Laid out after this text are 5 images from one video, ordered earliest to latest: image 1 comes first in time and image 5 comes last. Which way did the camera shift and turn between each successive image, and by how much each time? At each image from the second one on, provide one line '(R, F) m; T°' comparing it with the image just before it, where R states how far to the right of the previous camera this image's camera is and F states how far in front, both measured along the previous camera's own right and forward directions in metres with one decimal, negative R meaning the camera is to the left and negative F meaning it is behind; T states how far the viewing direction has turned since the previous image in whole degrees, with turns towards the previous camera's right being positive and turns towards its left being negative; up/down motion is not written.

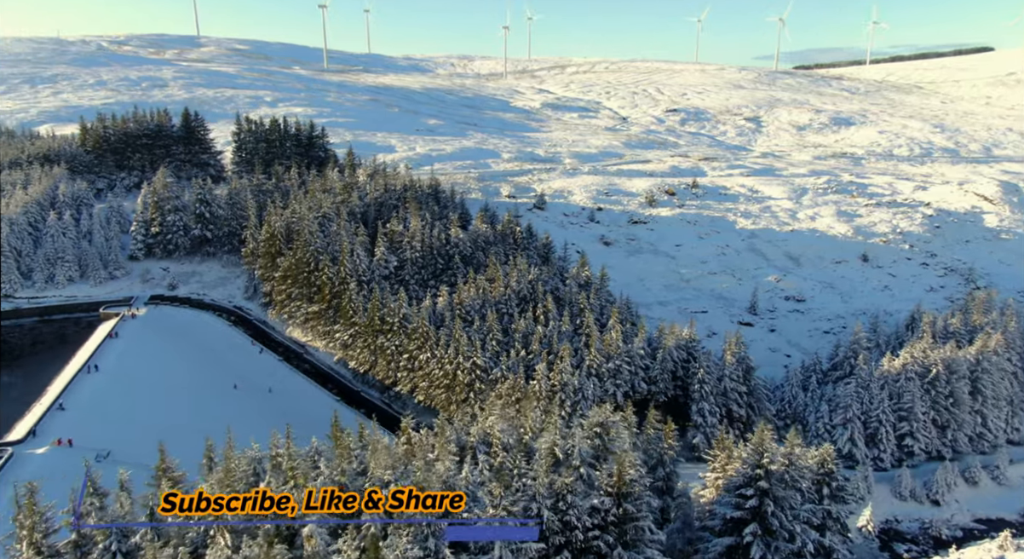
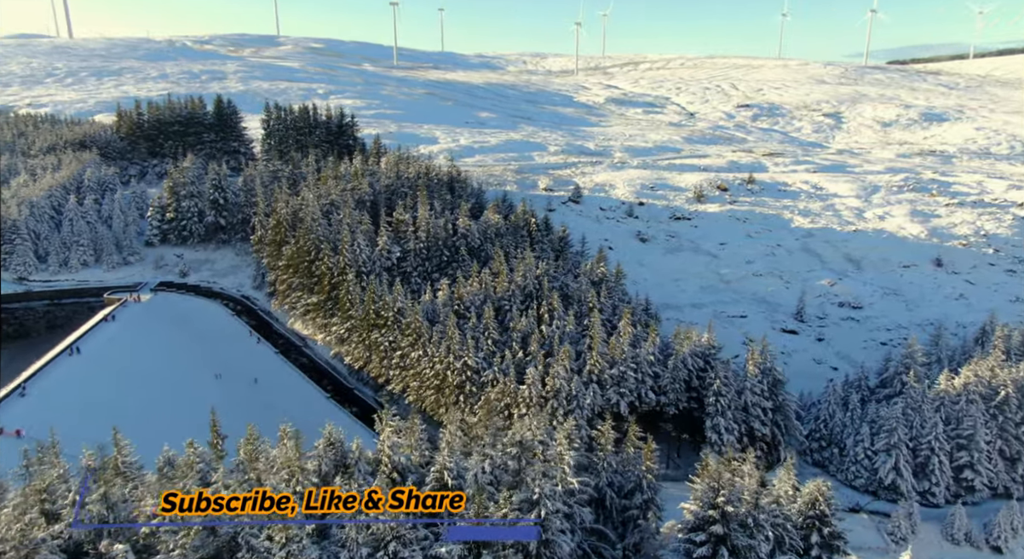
(+4.0, +3.5) m; -6°
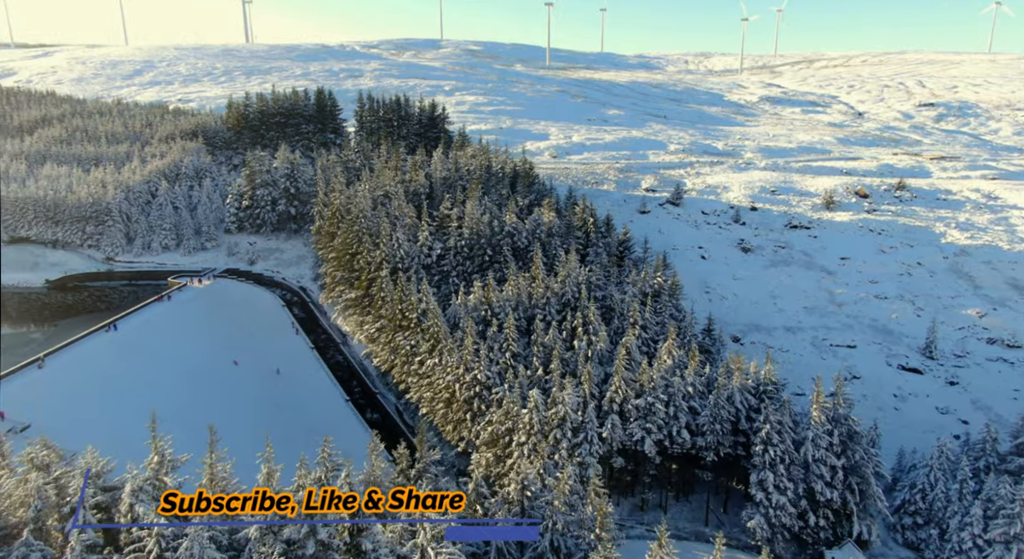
(+6.2, +5.0) m; -13°
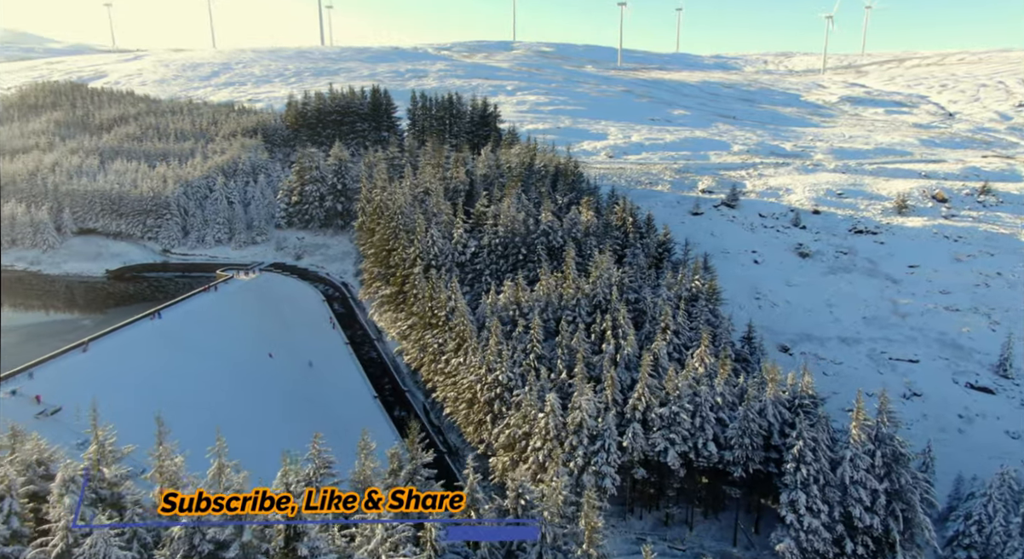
(+2.0, +1.0) m; -6°
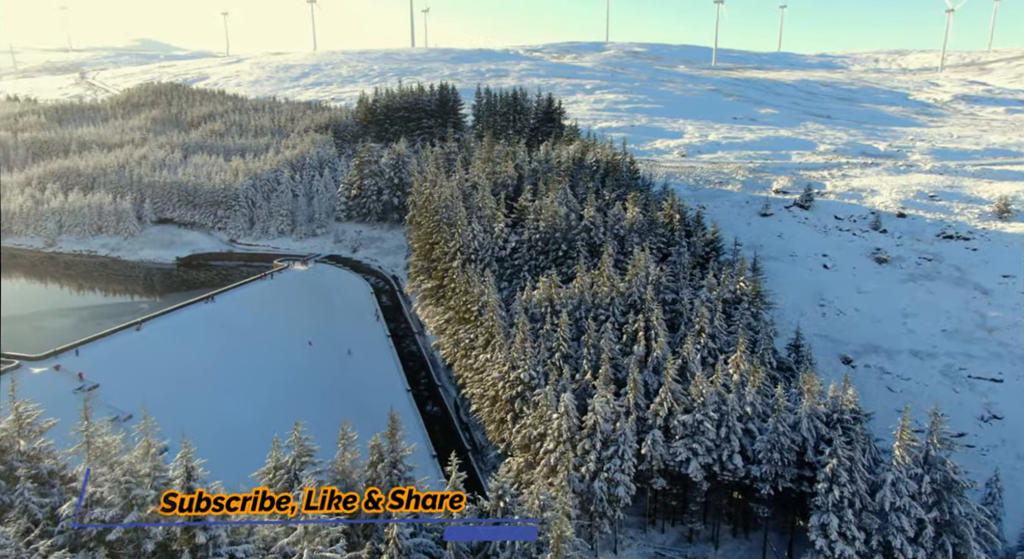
(+2.8, +1.1) m; -8°
